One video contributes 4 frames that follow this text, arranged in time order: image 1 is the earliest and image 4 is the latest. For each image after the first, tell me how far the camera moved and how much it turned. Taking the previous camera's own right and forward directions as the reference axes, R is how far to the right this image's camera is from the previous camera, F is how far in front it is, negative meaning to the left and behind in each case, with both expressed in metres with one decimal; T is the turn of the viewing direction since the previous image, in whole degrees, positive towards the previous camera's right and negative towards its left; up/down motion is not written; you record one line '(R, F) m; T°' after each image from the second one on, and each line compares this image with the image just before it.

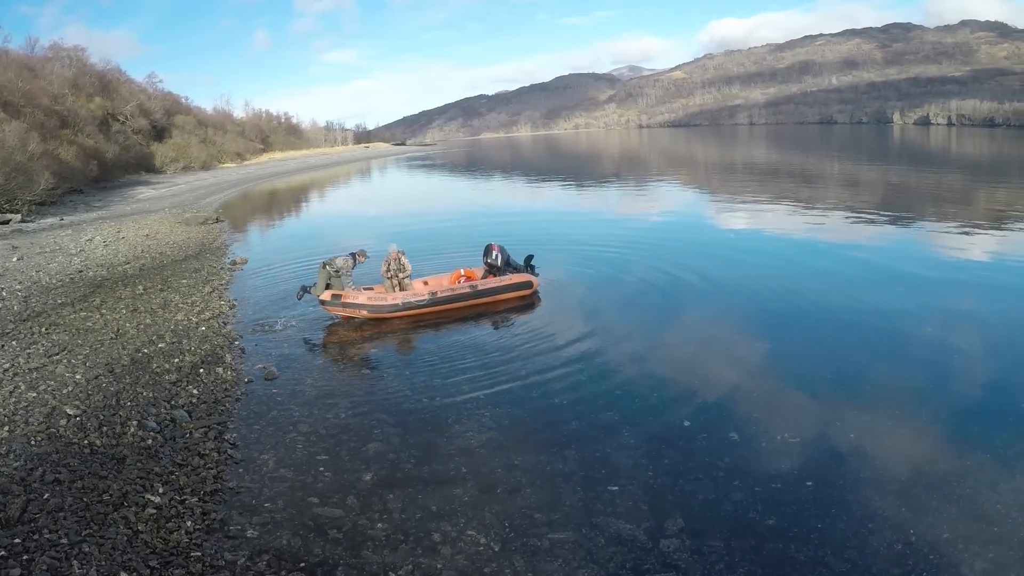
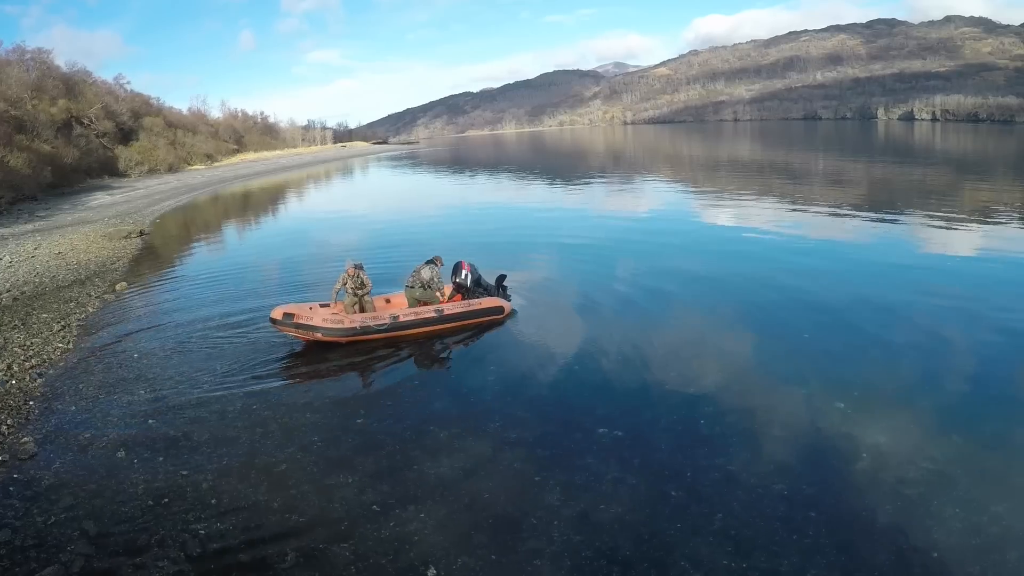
(+0.7, +2.0) m; +1°
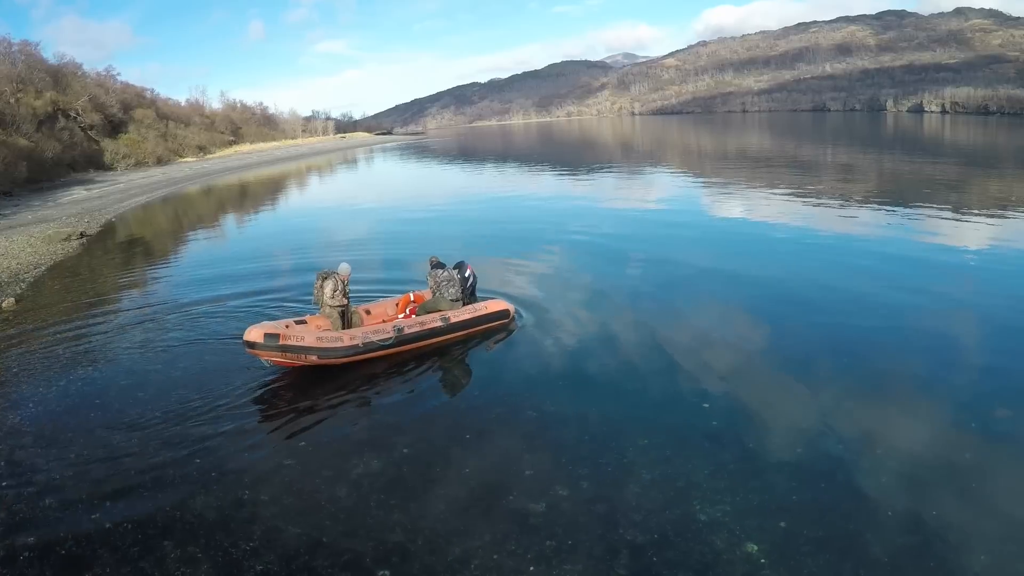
(+1.3, +1.3) m; -1°
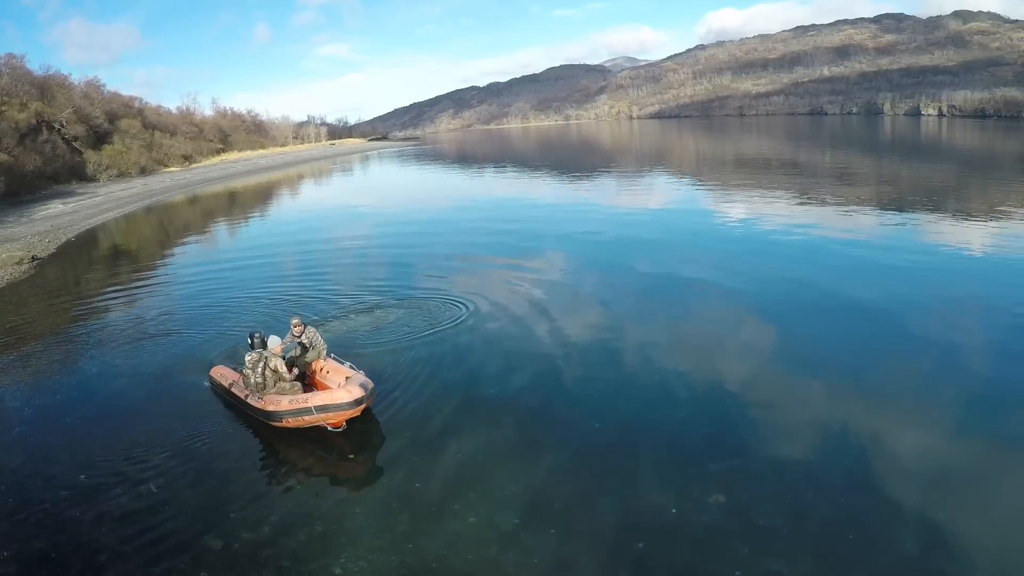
(+2.1, -1.0) m; 0°
